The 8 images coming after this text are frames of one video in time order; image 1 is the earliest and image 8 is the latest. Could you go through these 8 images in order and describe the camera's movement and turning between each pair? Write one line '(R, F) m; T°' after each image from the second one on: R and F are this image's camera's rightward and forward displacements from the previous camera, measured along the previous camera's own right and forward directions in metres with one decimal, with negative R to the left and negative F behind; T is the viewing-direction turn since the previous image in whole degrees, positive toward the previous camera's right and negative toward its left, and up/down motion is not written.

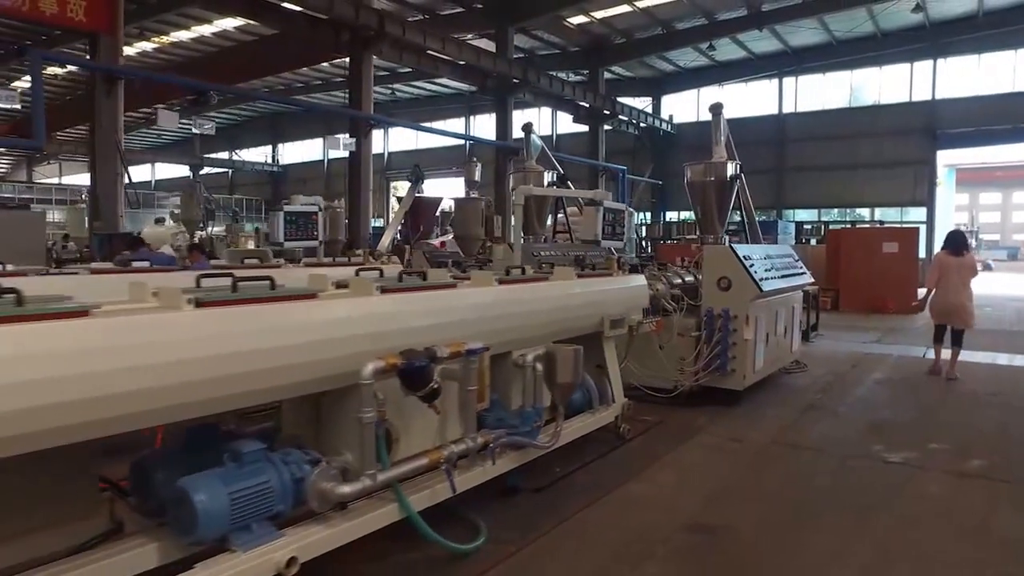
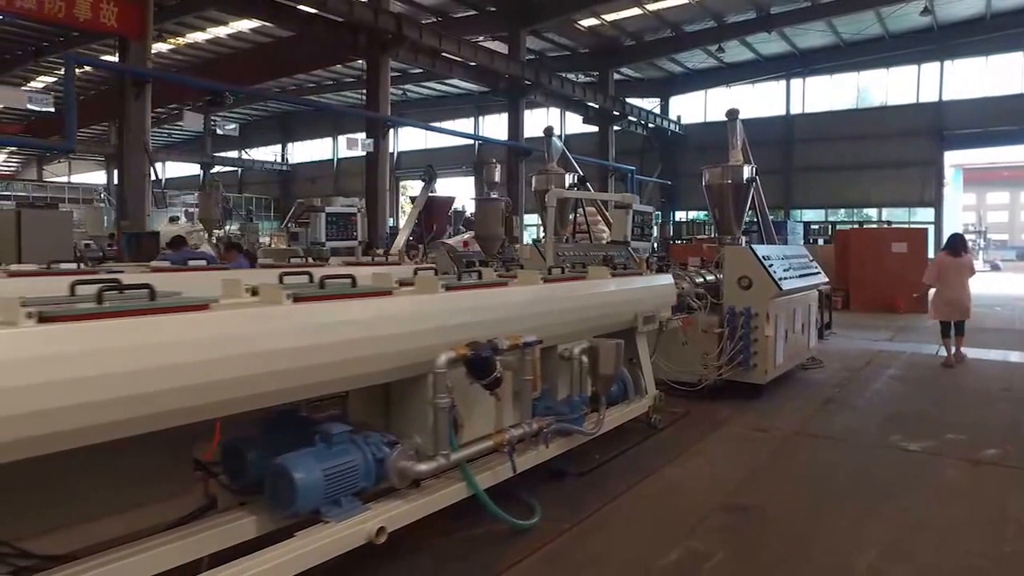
(-0.2, -0.2) m; 0°
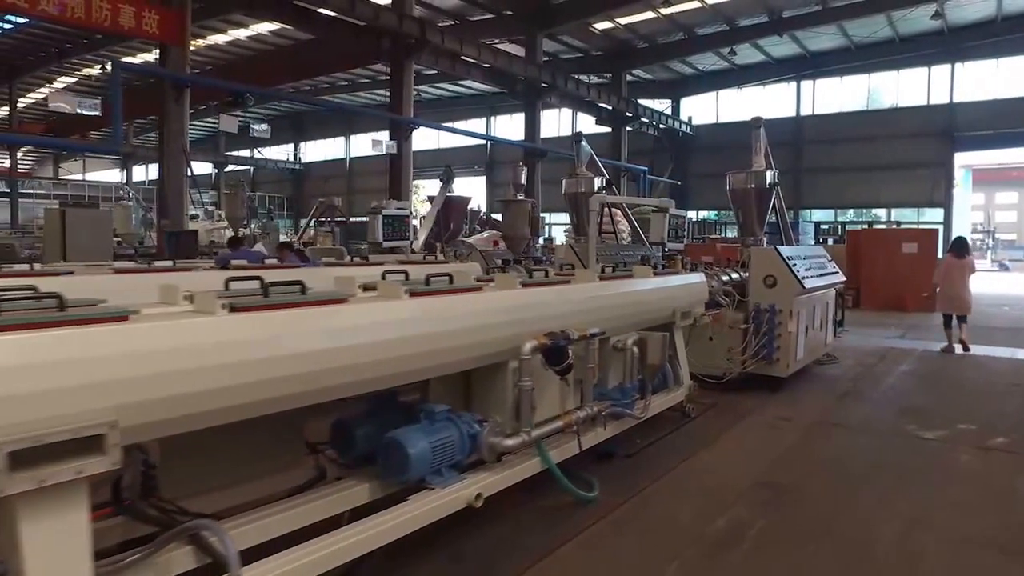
(-0.2, -0.3) m; 0°
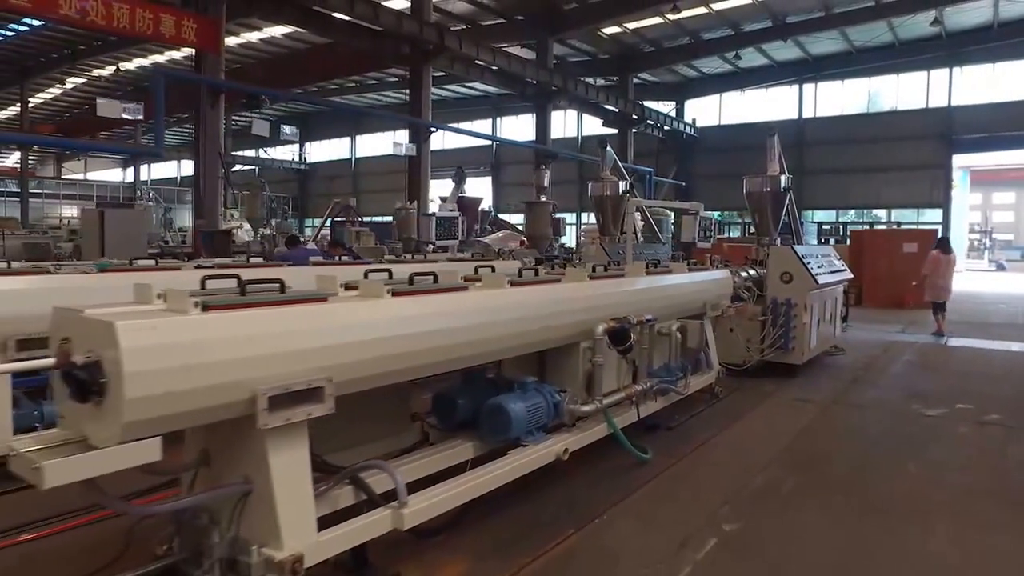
(-0.3, -0.4) m; 0°
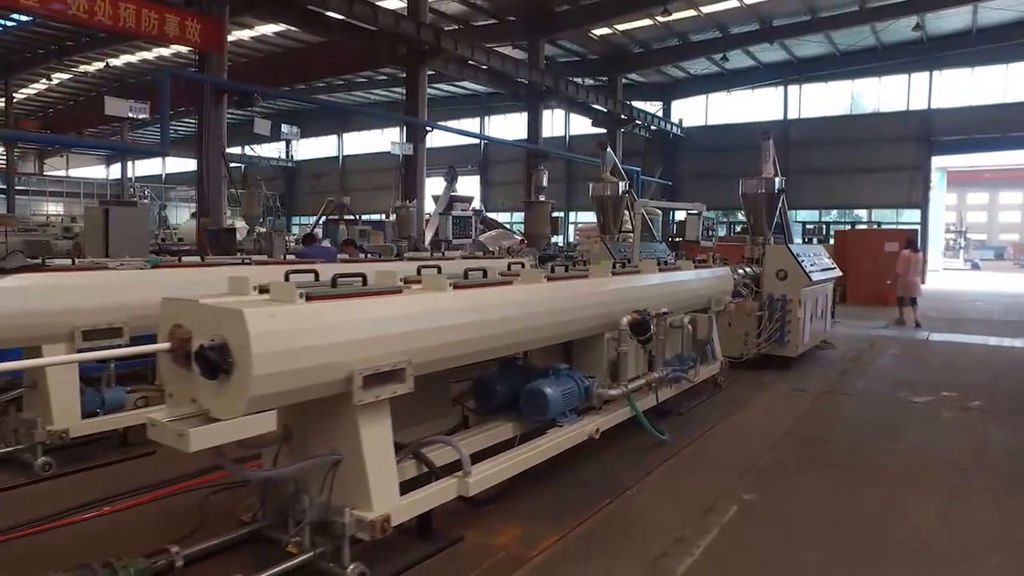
(-0.2, -0.2) m; +1°
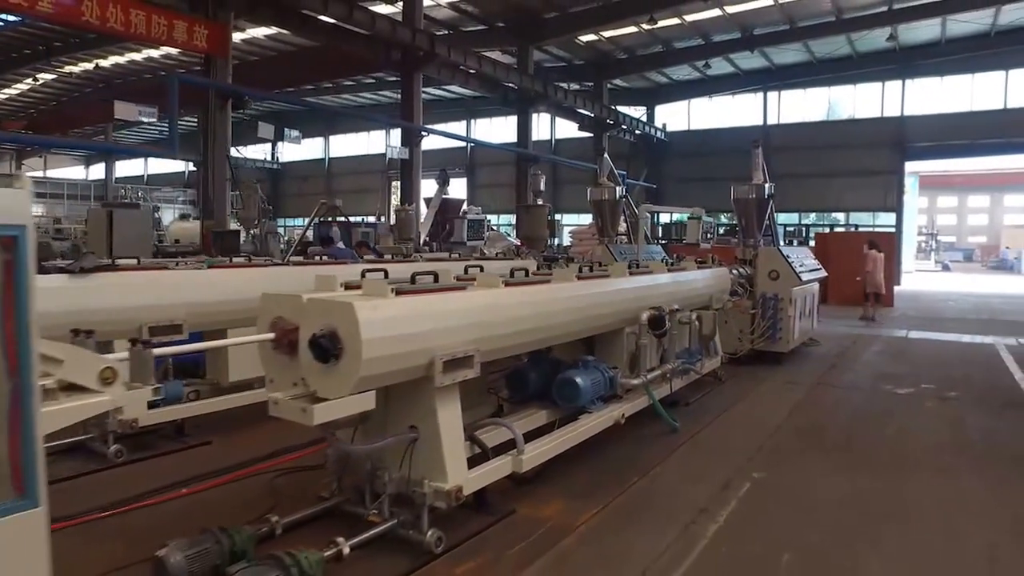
(-0.2, -0.3) m; +2°
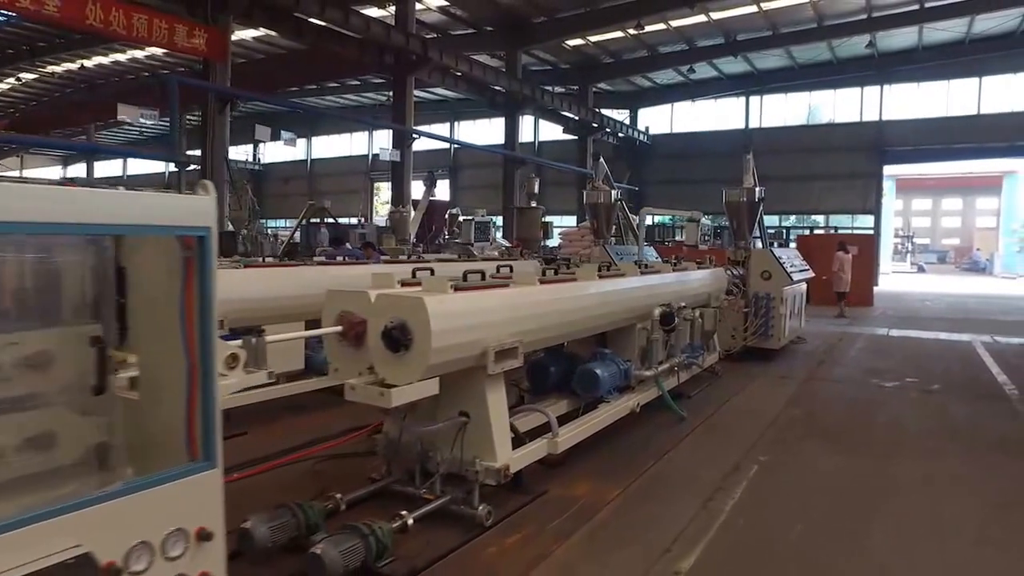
(-0.2, -0.2) m; +2°
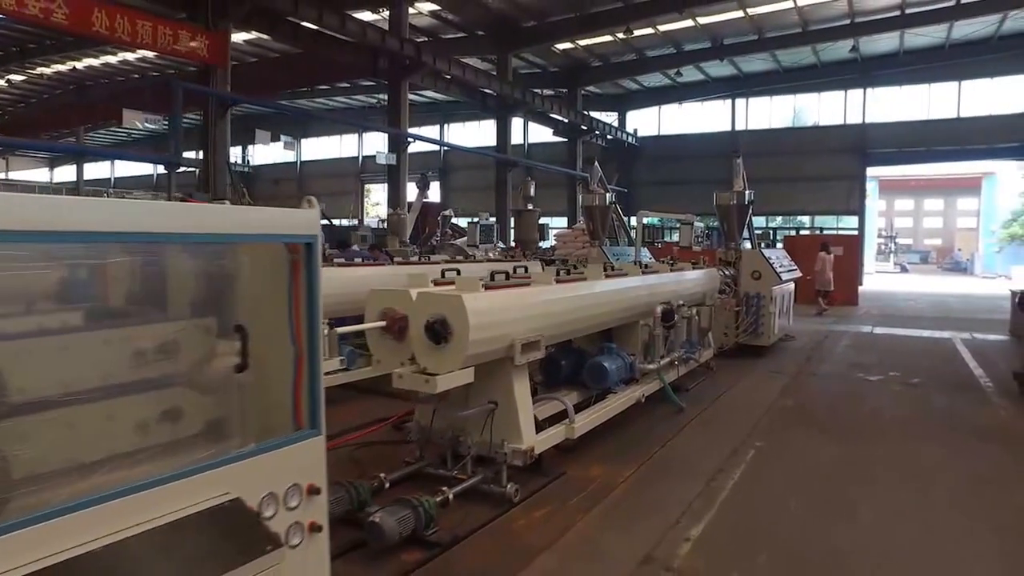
(-0.1, -0.2) m; +1°
